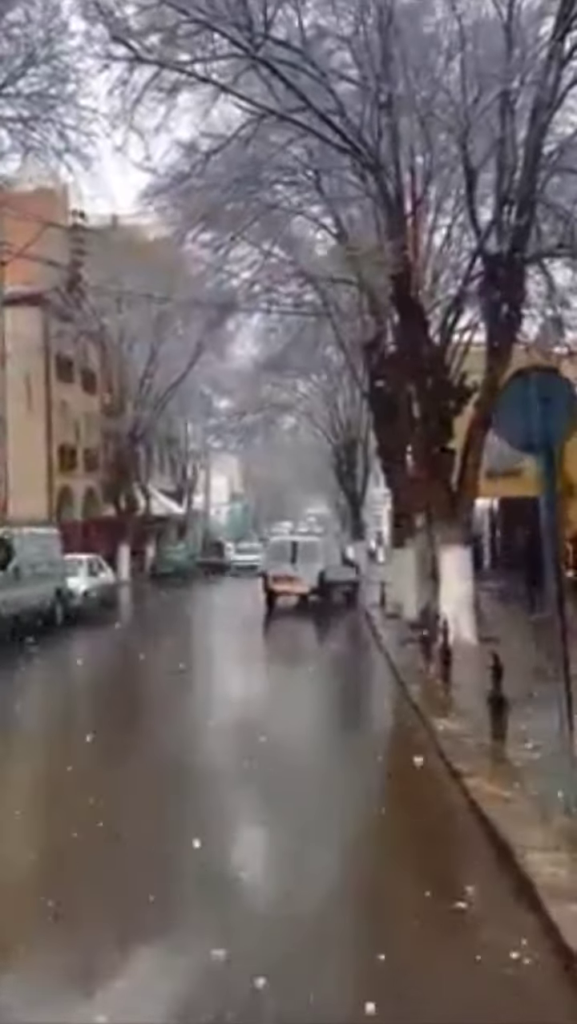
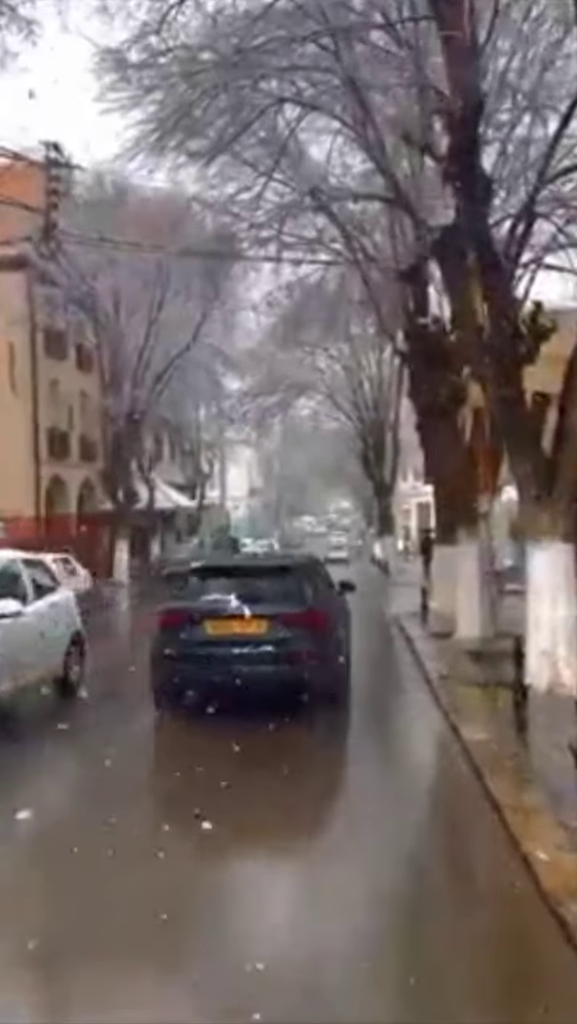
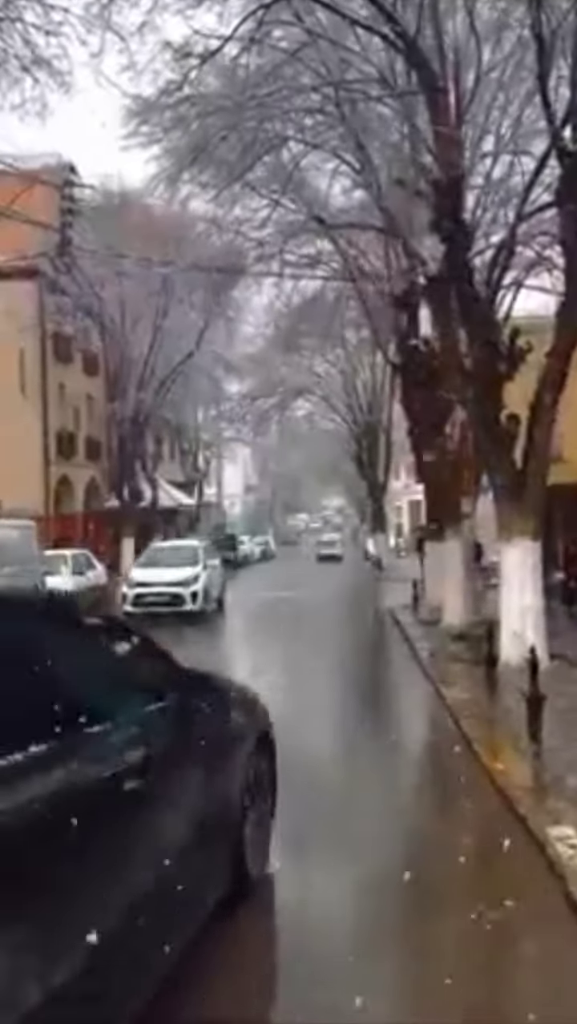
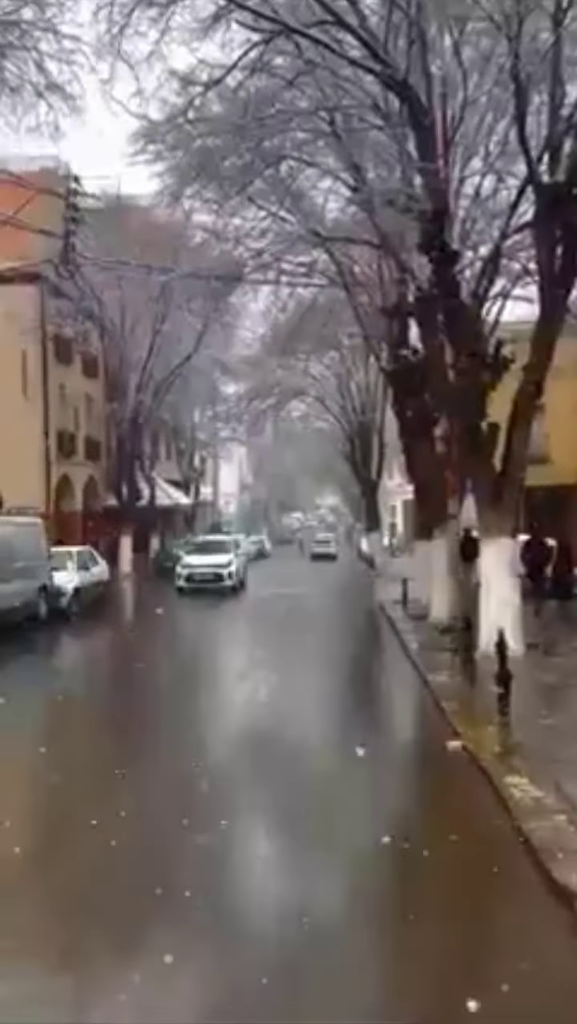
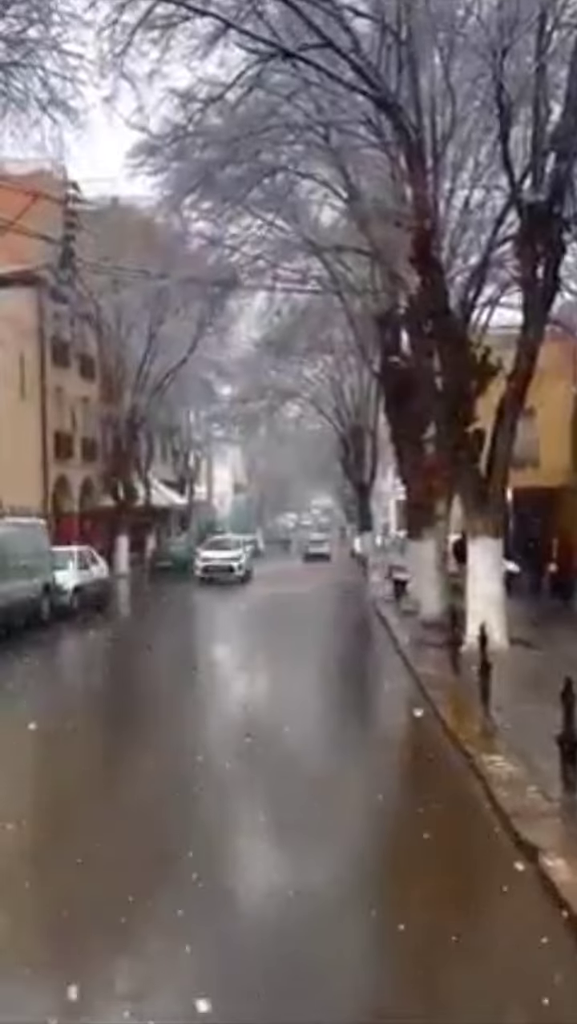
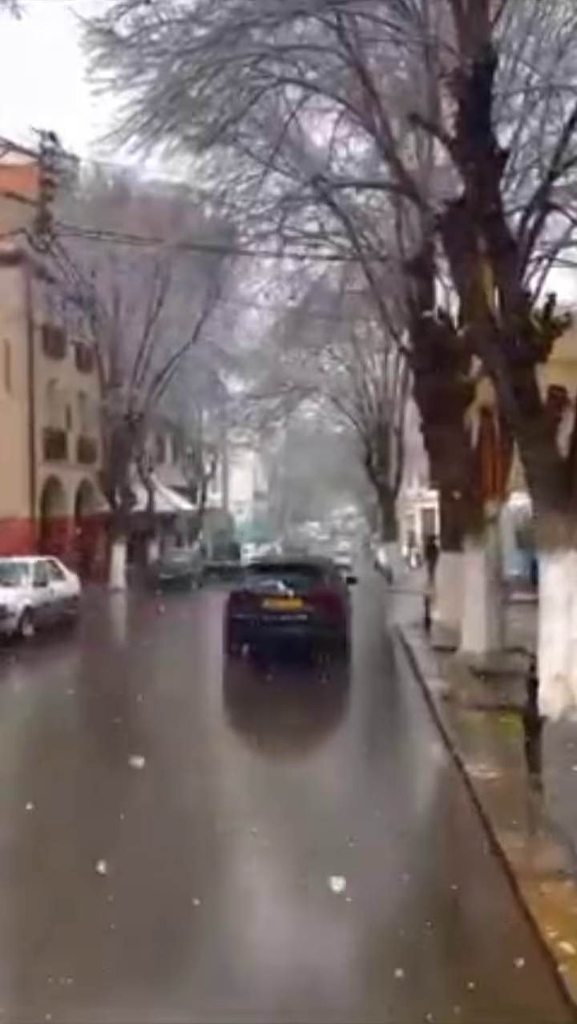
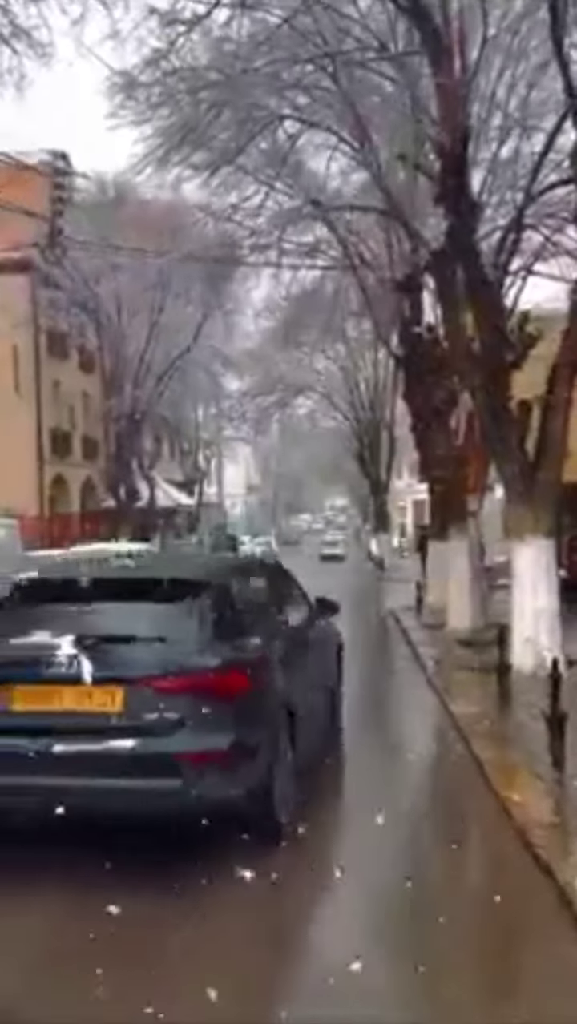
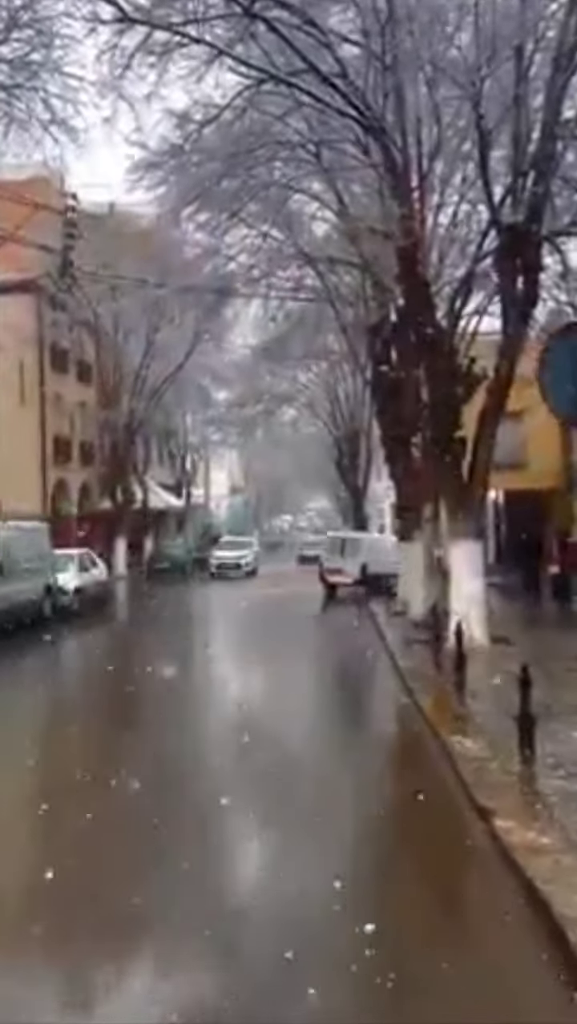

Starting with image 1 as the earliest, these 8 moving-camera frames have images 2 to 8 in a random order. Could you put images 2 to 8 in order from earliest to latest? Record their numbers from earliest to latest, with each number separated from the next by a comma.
8, 5, 4, 3, 7, 2, 6
